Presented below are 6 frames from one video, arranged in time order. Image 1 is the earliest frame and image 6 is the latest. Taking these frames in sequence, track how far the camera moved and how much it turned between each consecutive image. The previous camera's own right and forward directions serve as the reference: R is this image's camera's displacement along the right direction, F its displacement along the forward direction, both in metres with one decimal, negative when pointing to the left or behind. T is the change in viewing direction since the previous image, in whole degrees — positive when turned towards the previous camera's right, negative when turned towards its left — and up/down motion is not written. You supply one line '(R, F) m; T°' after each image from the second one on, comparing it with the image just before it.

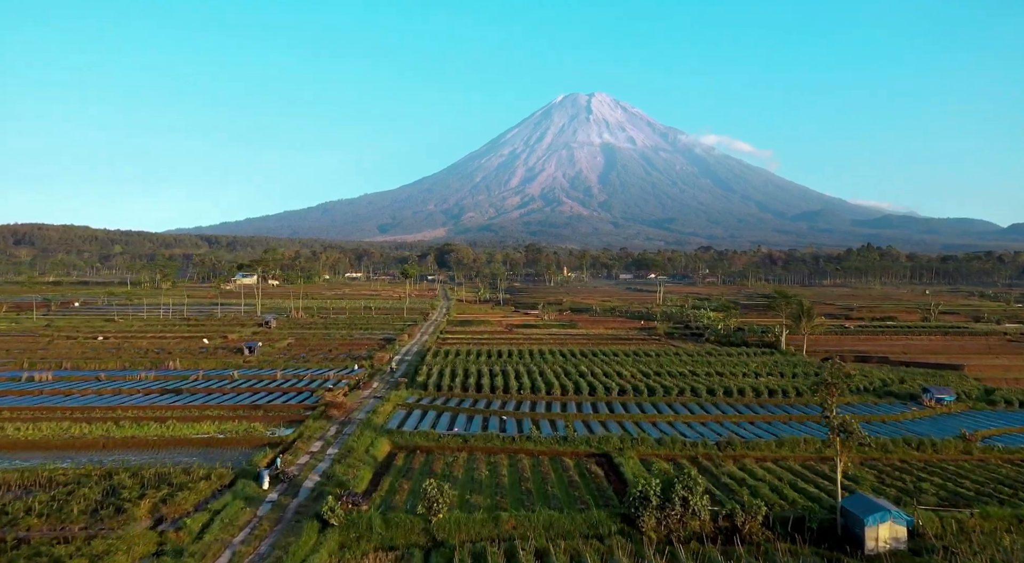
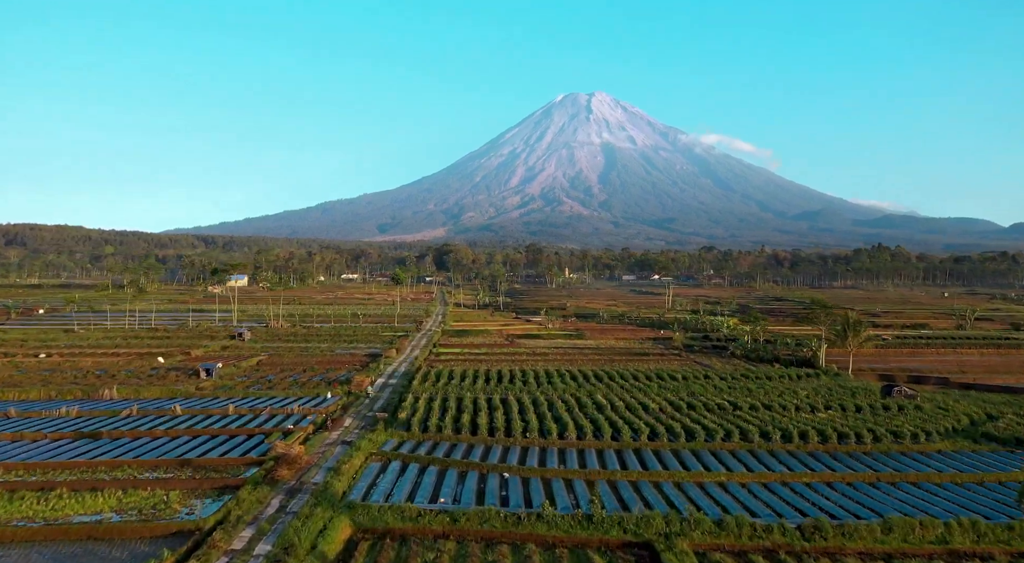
(0.0, +2.2) m; 0°
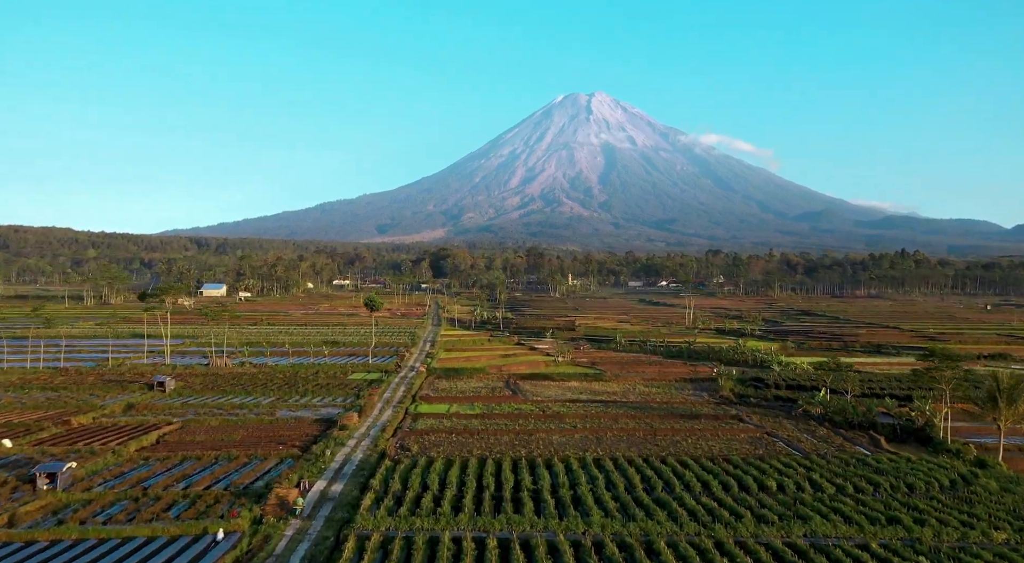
(-0.1, +4.5) m; 0°
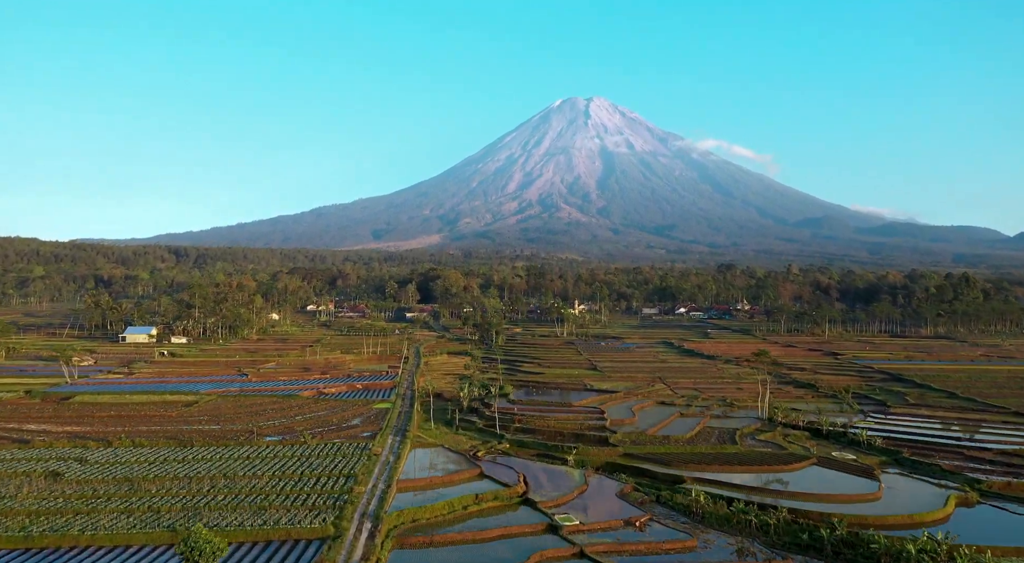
(-0.1, +10.7) m; 0°
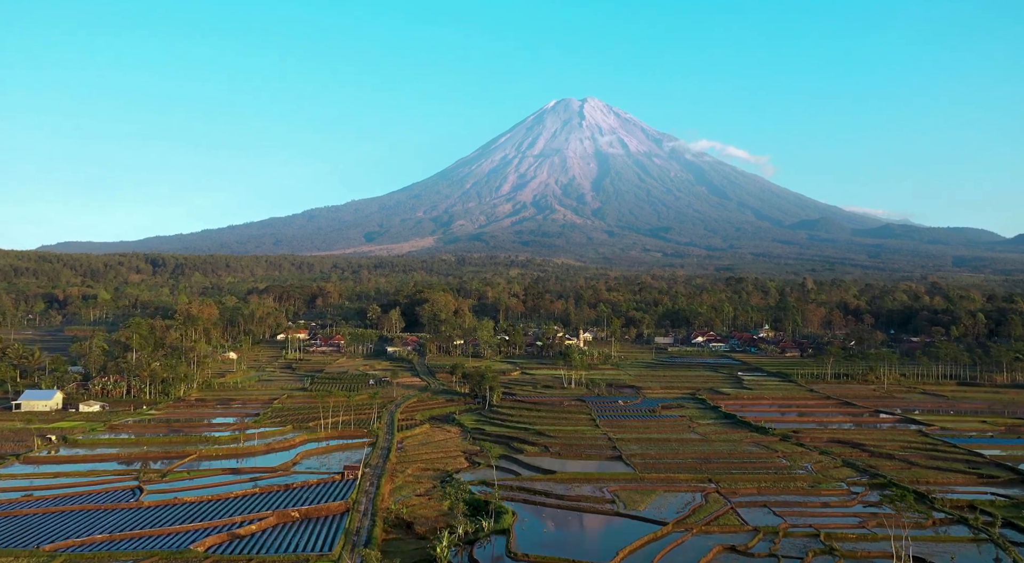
(-0.2, +9.0) m; 0°
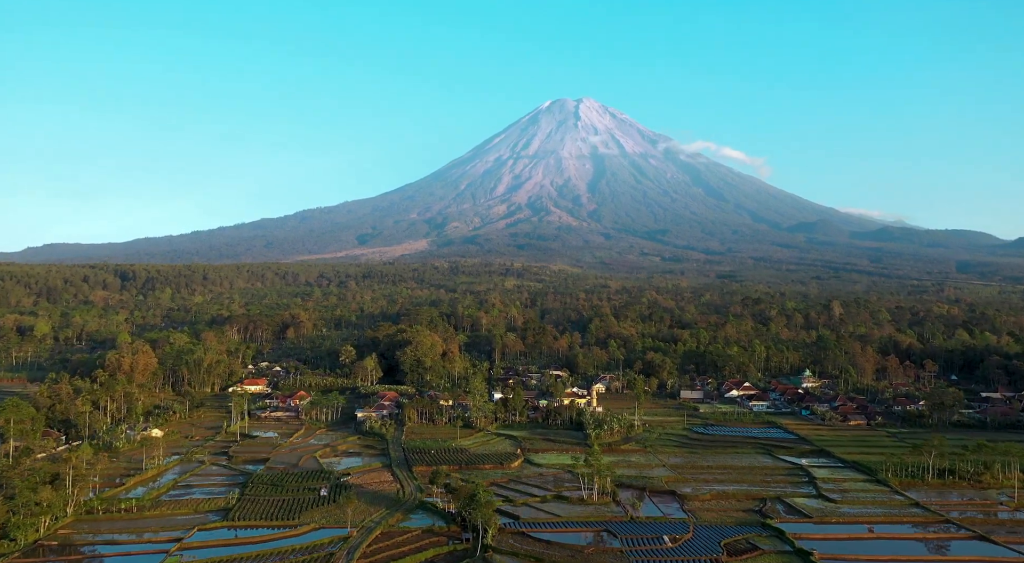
(-0.3, +11.7) m; 0°
